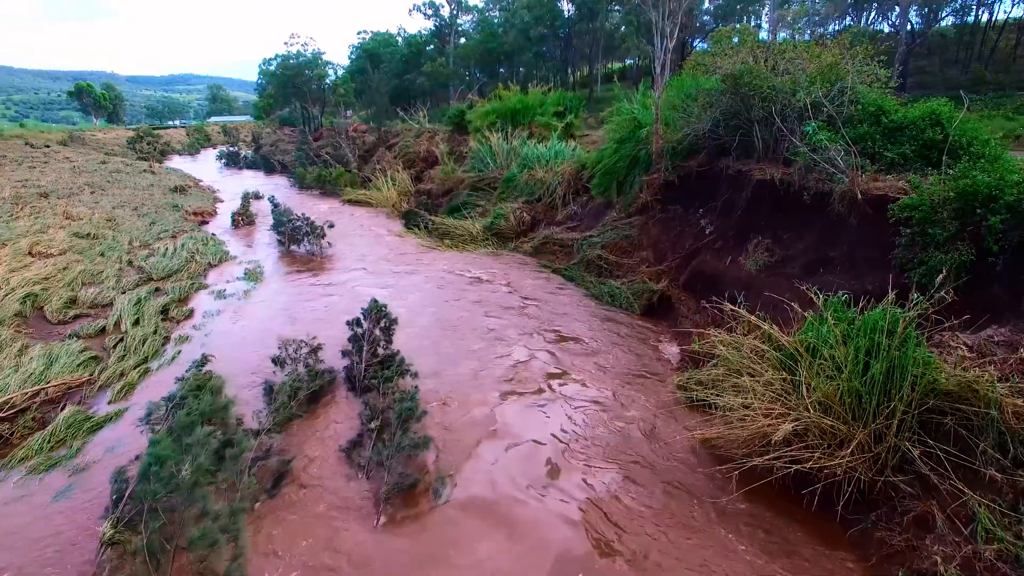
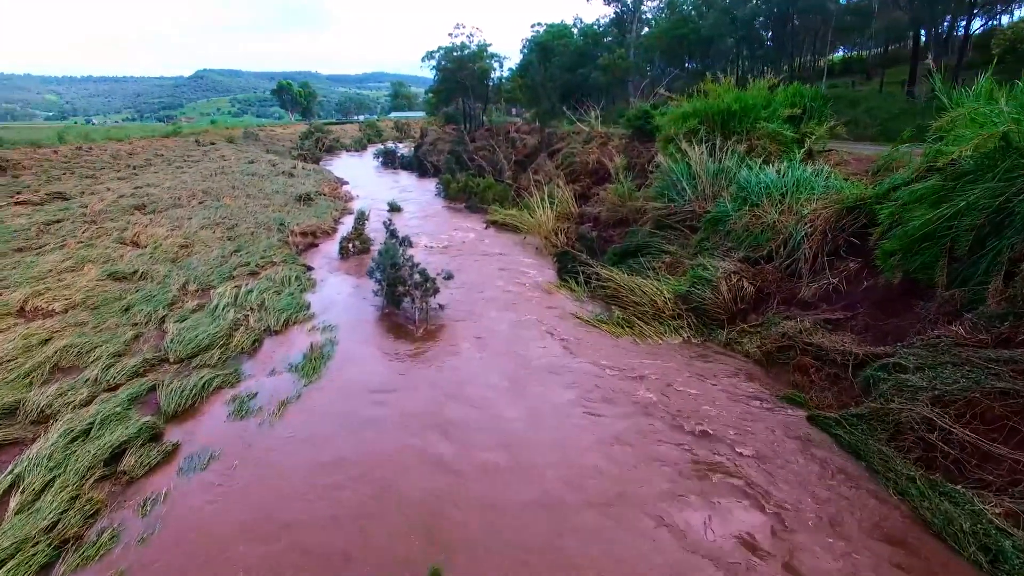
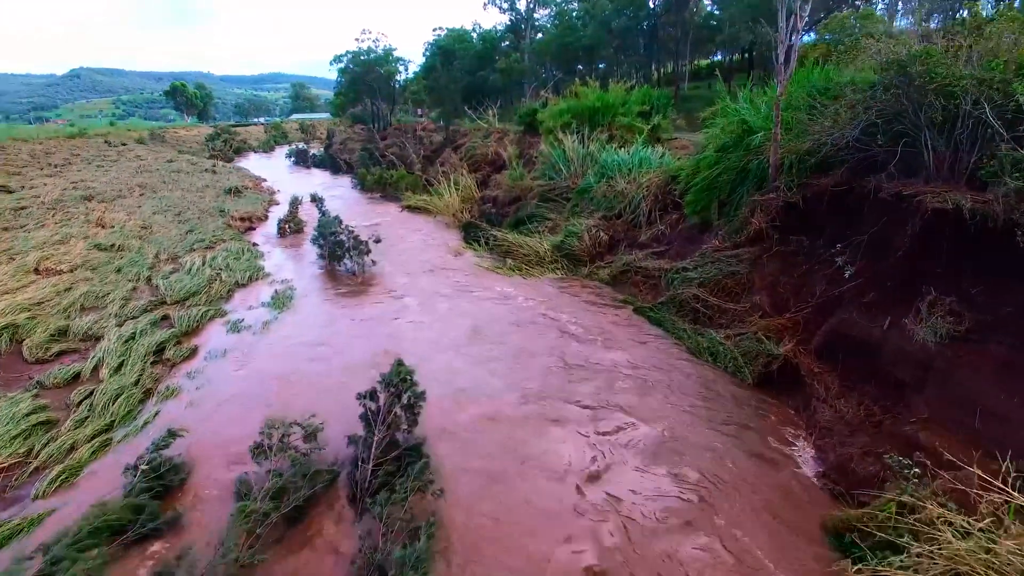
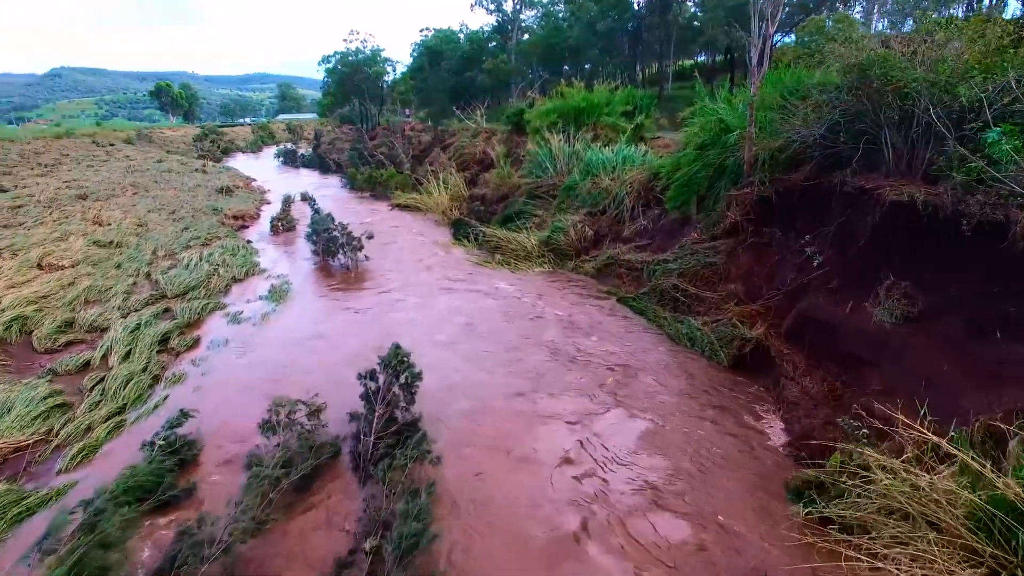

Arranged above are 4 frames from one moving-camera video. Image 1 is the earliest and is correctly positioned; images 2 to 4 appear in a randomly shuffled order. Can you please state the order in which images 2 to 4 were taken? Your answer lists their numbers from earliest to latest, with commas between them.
4, 3, 2
